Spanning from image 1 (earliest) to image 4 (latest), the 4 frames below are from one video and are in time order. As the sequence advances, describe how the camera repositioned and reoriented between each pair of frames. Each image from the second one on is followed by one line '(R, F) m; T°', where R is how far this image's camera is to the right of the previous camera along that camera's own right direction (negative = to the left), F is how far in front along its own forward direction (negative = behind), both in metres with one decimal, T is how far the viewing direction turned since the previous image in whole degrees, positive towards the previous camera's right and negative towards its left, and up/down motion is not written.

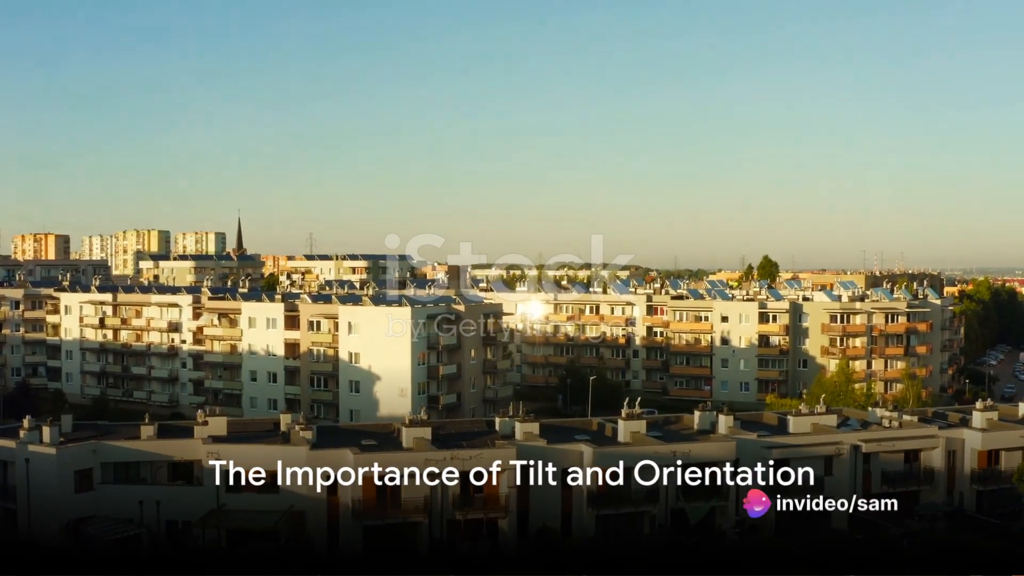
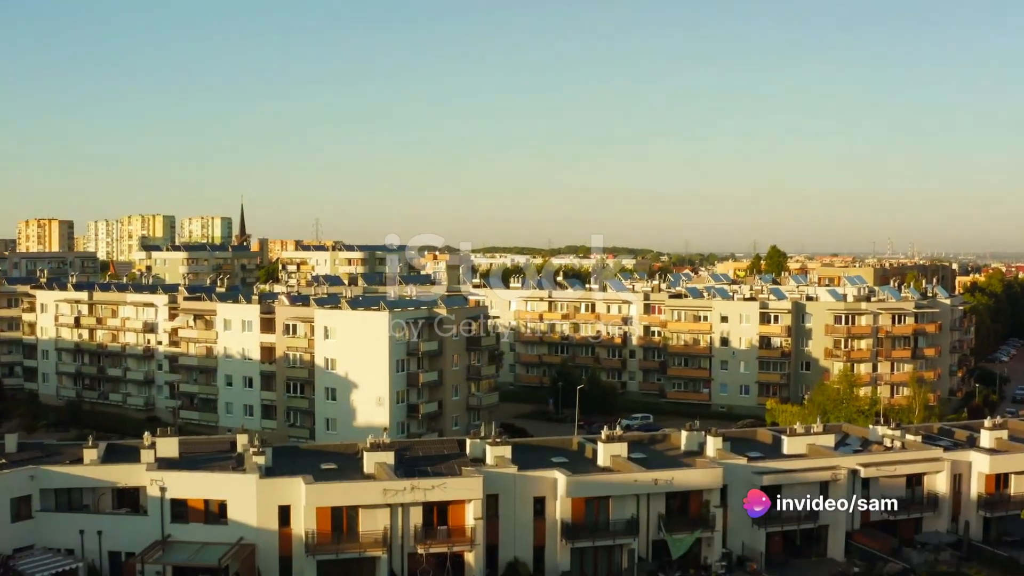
(+1.1, +2.0) m; -1°
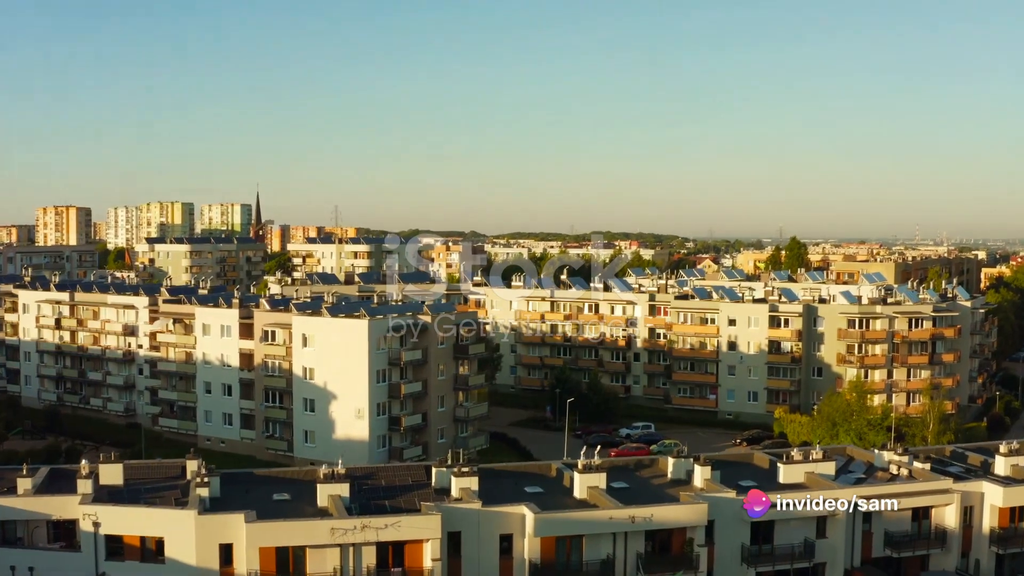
(+1.4, +2.2) m; -1°
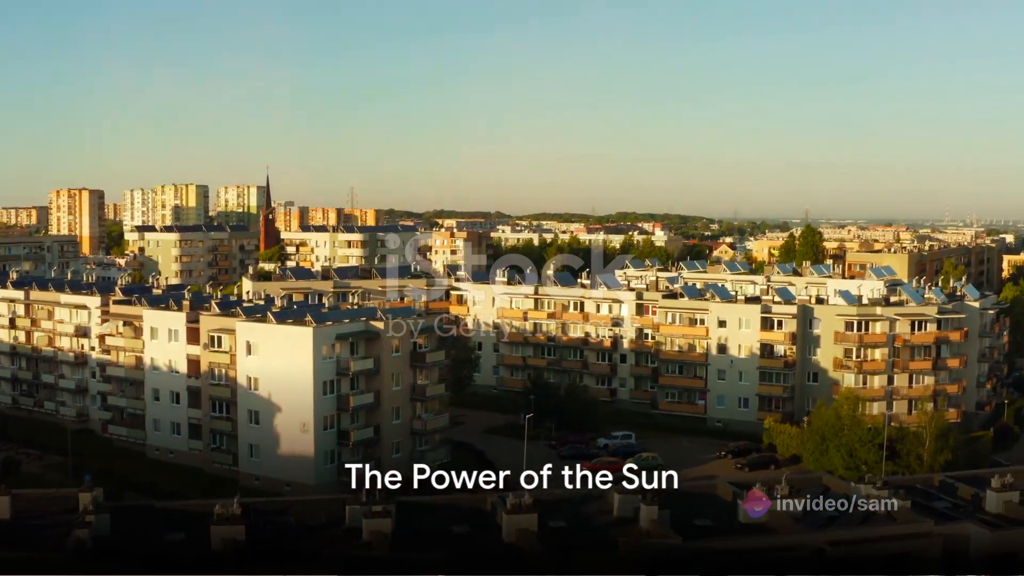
(+2.3, +2.8) m; -2°
